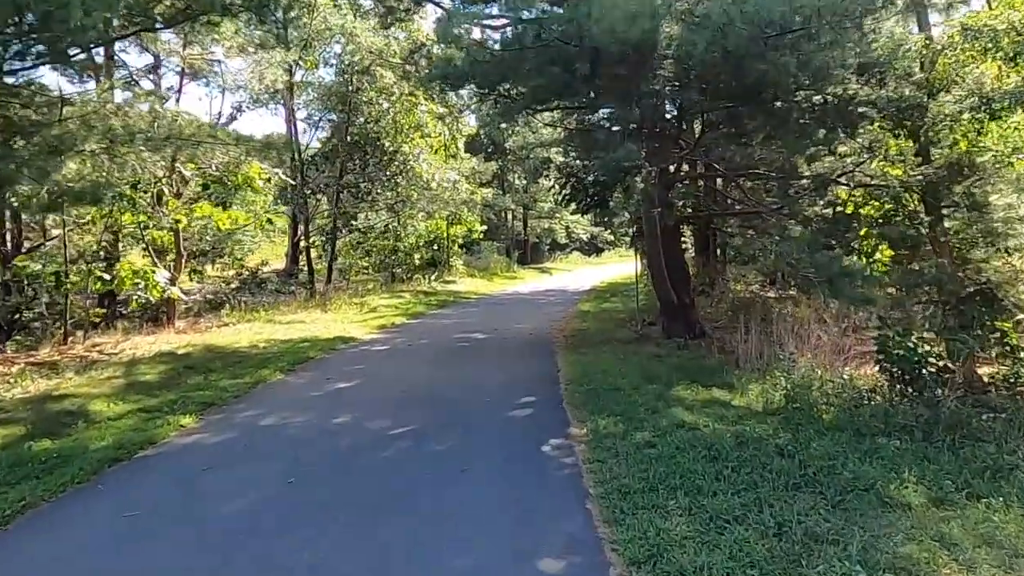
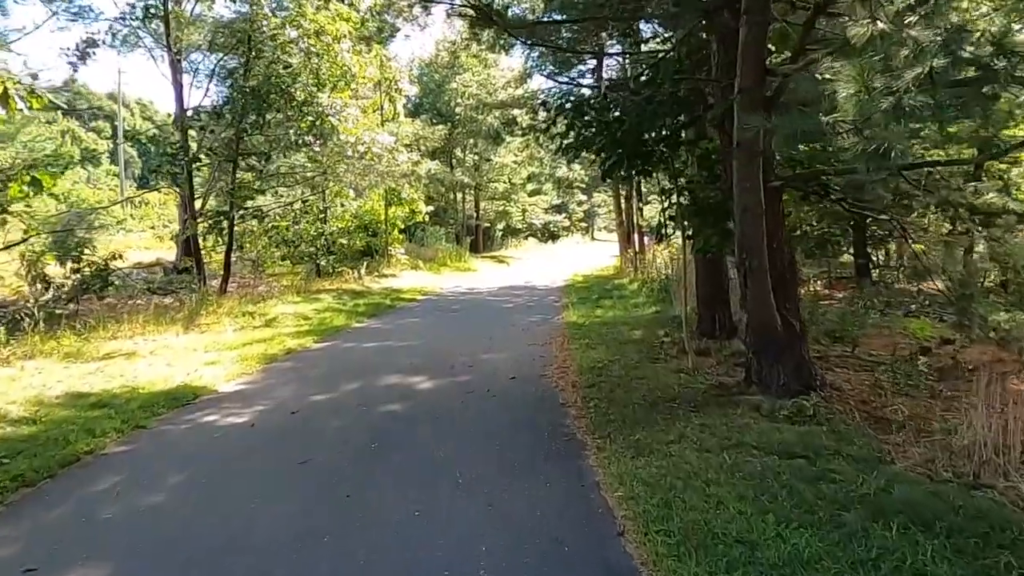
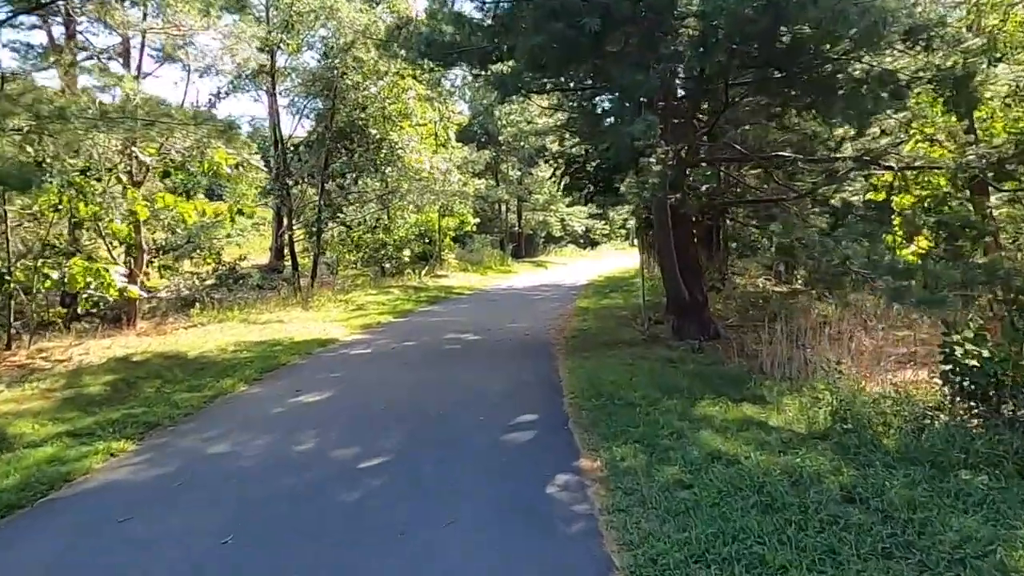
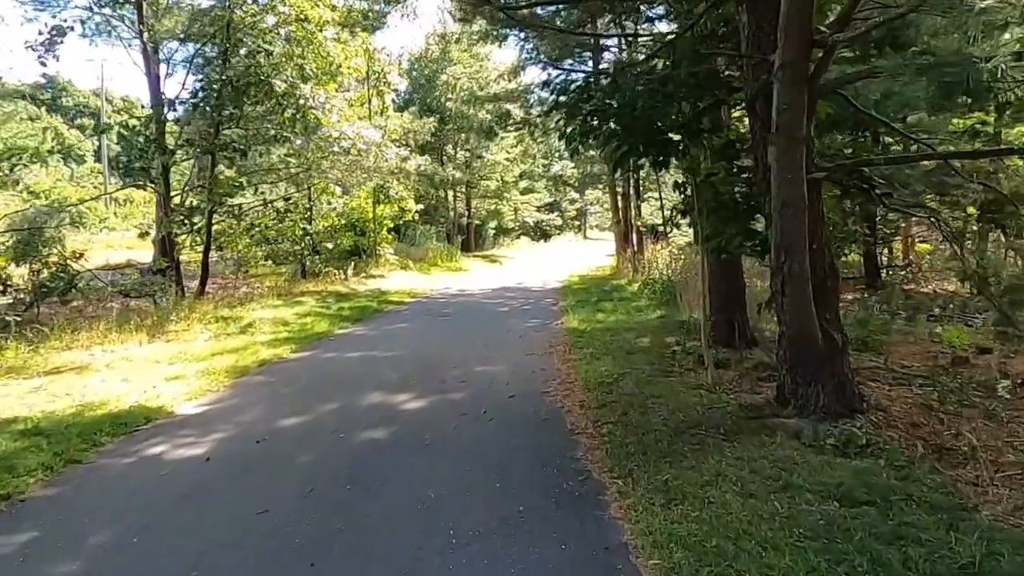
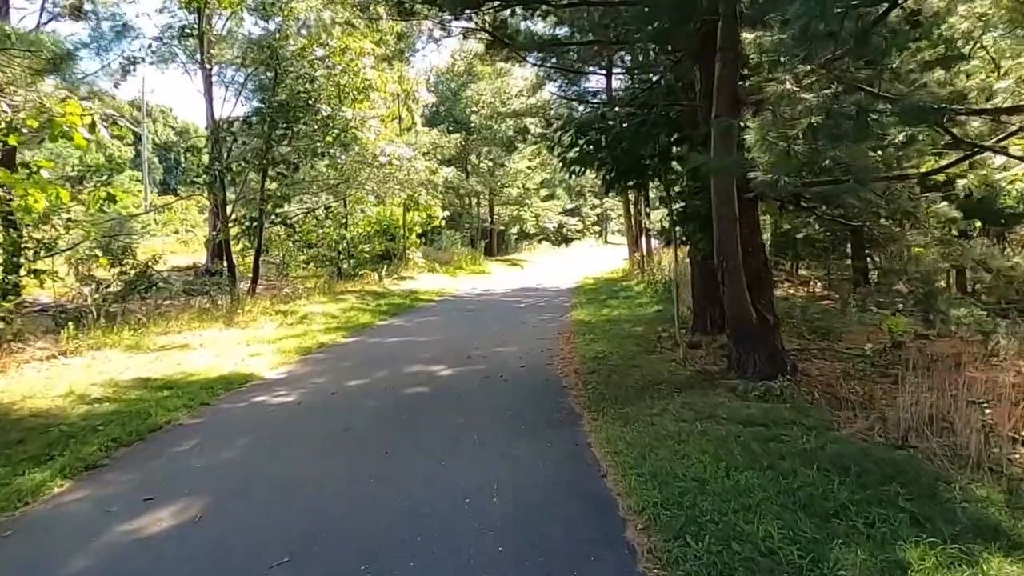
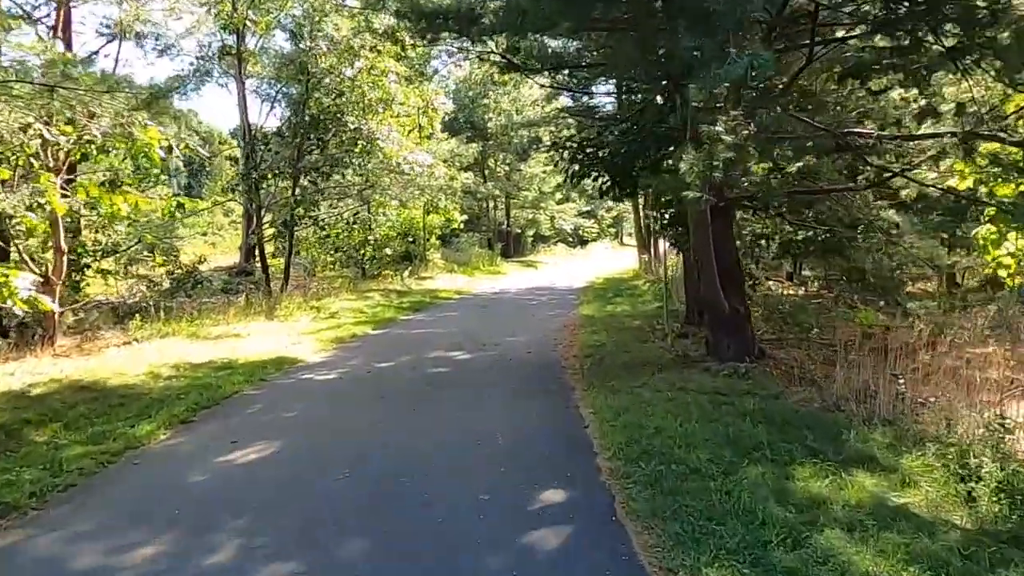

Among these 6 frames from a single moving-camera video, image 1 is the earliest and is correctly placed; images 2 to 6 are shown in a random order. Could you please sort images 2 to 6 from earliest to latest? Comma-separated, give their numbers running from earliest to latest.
3, 6, 5, 2, 4
